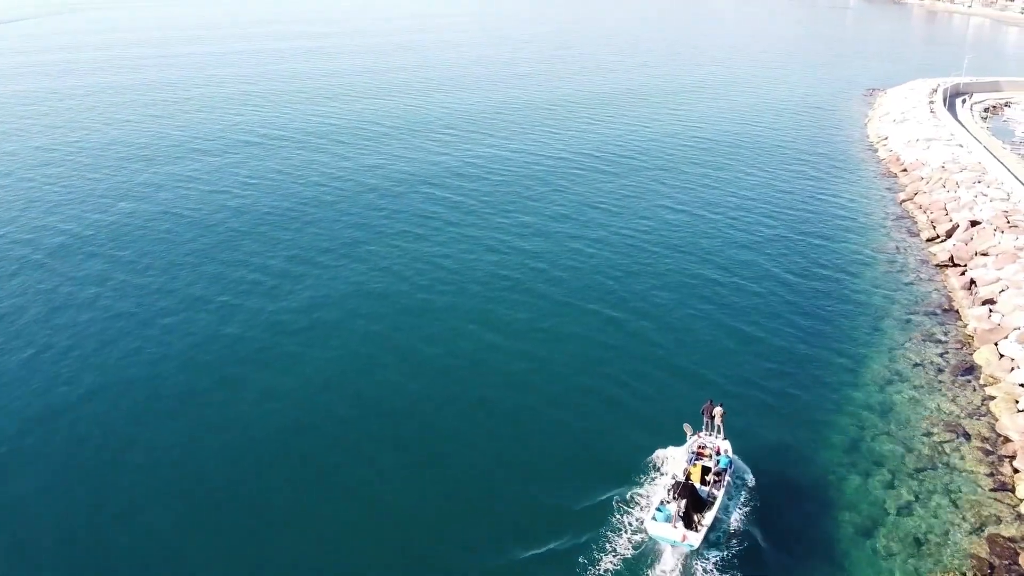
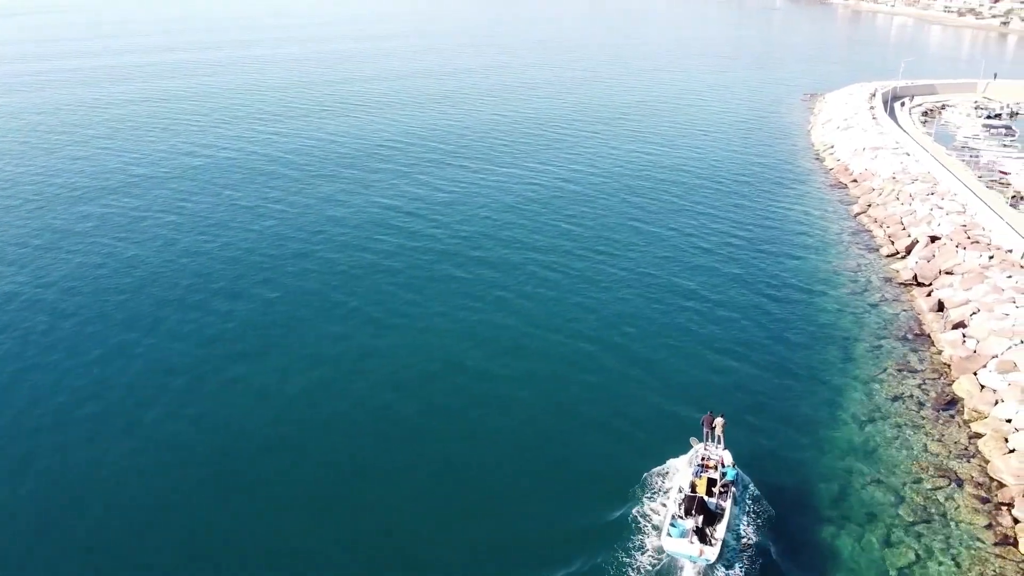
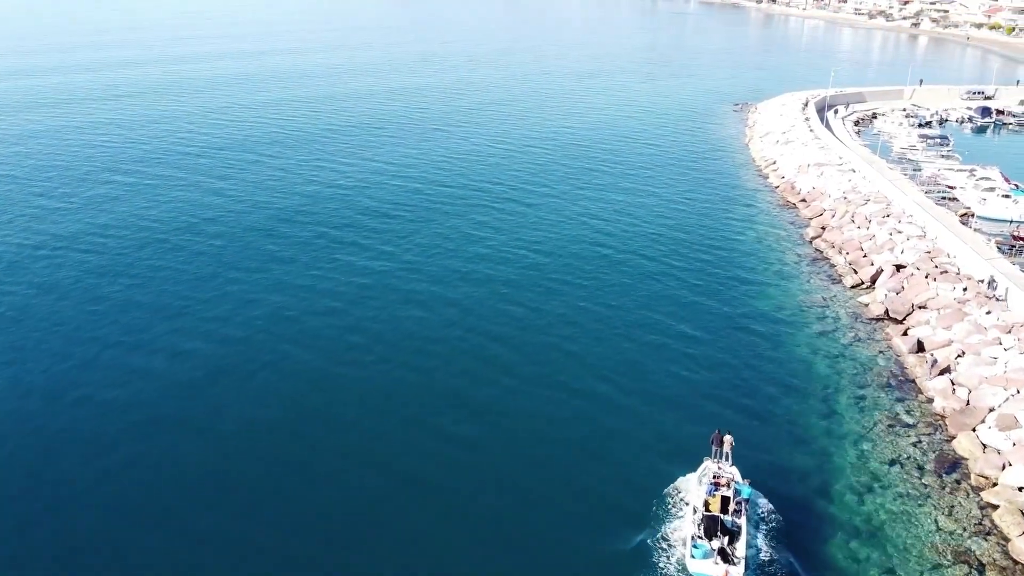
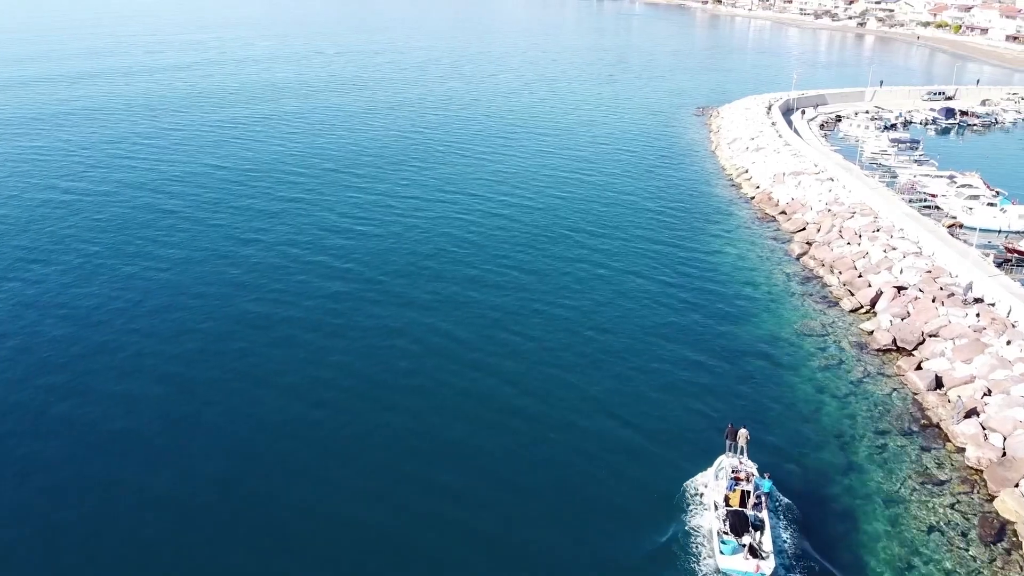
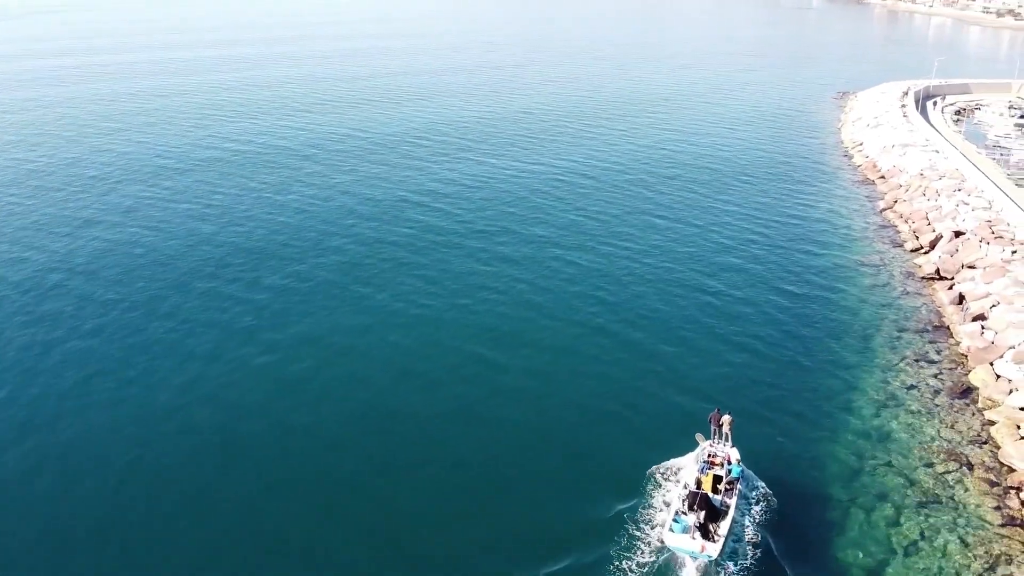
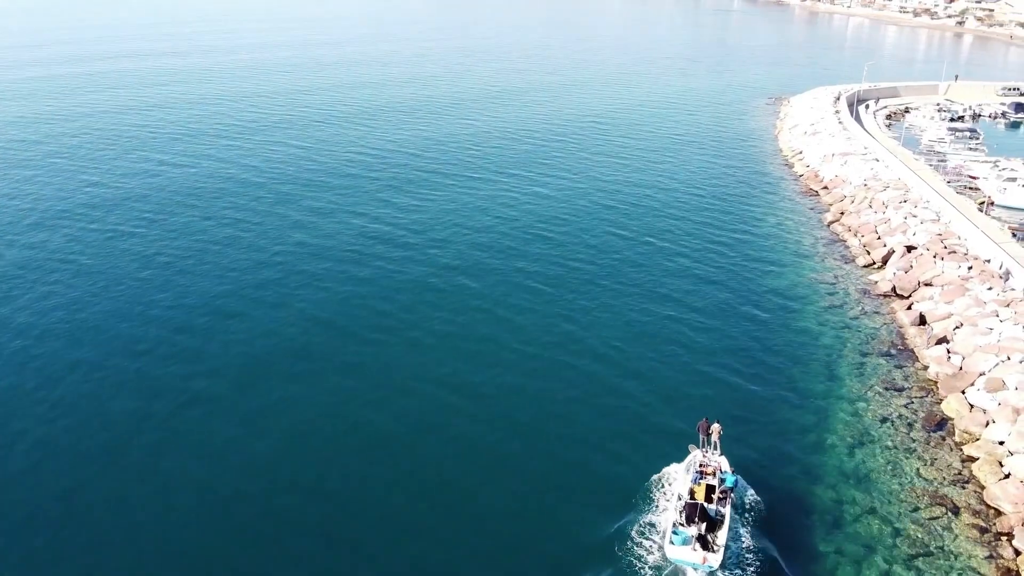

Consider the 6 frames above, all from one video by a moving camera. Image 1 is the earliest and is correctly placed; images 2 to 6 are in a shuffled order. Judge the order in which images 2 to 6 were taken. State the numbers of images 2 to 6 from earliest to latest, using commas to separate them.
5, 2, 6, 3, 4
